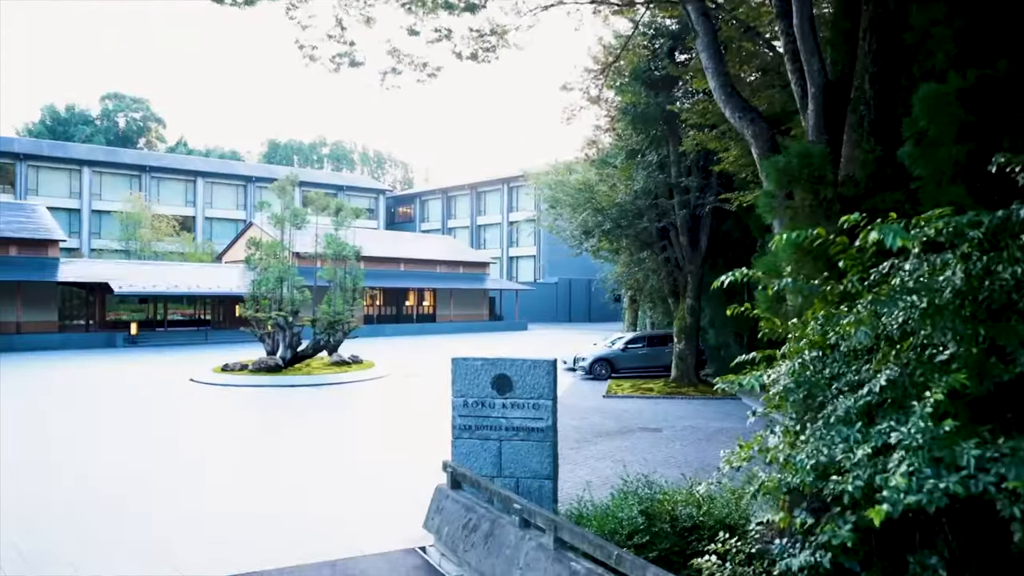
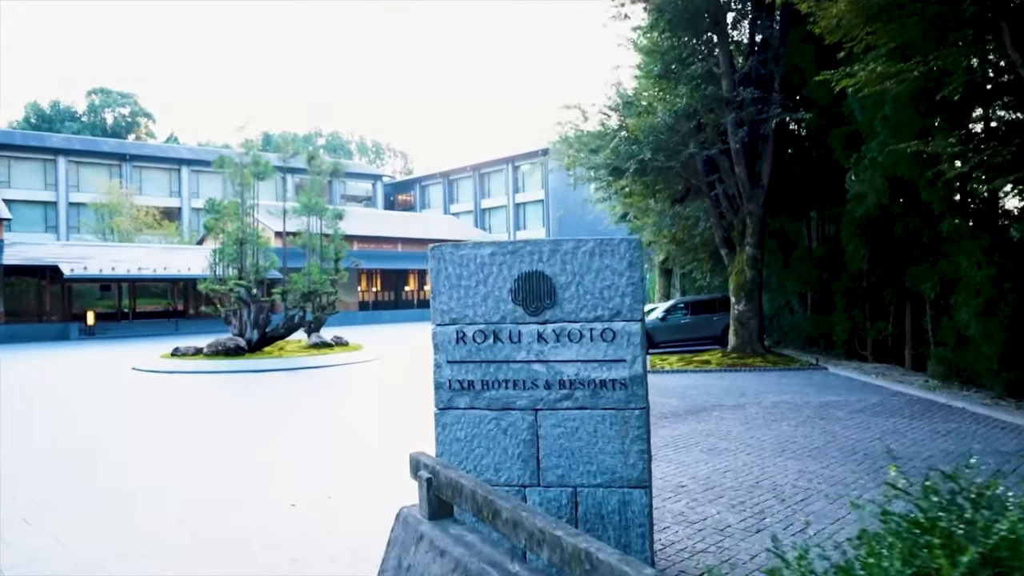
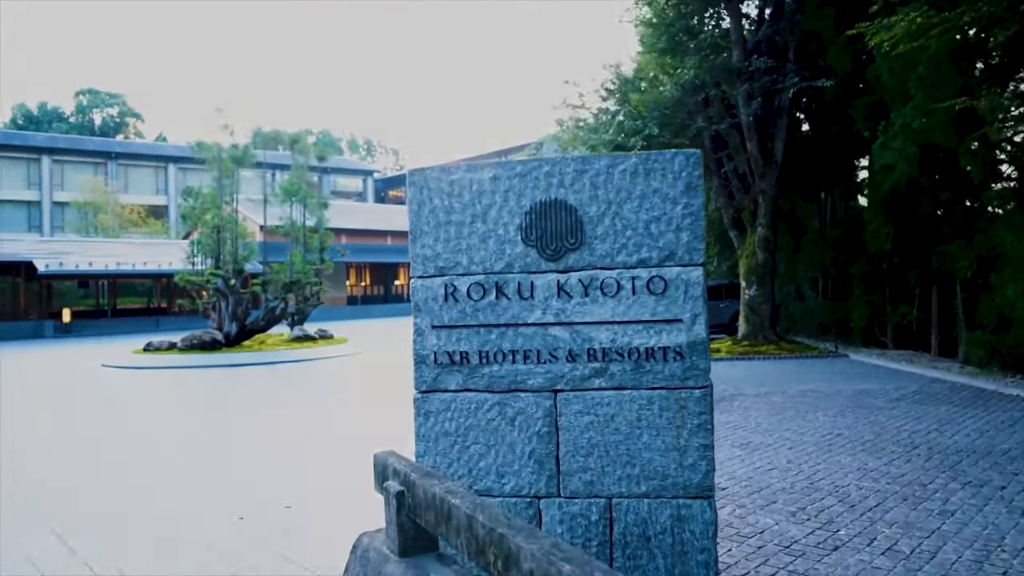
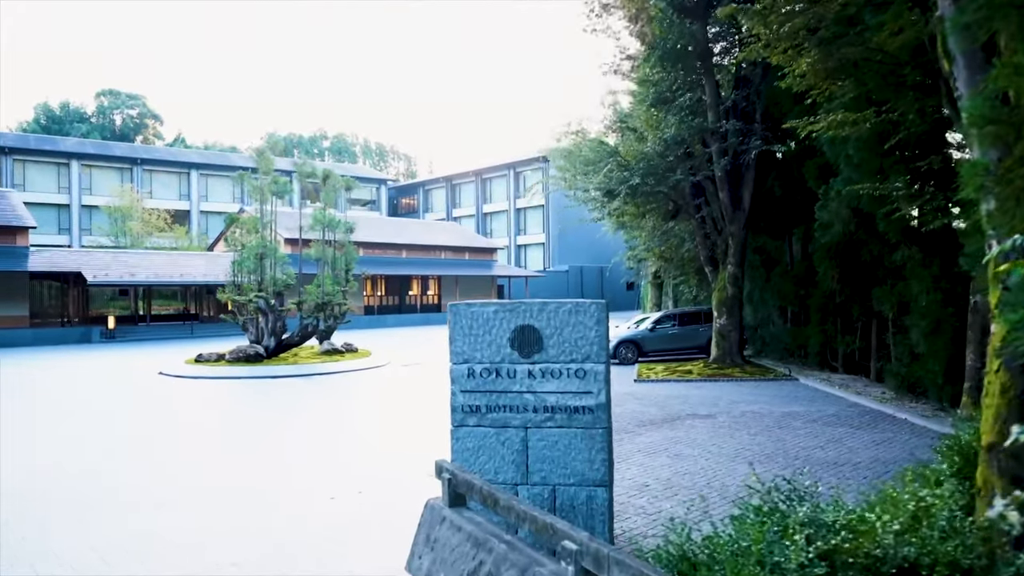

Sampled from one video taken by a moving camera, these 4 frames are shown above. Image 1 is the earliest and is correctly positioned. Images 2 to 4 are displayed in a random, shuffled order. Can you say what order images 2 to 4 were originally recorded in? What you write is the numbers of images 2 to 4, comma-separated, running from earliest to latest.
4, 2, 3
